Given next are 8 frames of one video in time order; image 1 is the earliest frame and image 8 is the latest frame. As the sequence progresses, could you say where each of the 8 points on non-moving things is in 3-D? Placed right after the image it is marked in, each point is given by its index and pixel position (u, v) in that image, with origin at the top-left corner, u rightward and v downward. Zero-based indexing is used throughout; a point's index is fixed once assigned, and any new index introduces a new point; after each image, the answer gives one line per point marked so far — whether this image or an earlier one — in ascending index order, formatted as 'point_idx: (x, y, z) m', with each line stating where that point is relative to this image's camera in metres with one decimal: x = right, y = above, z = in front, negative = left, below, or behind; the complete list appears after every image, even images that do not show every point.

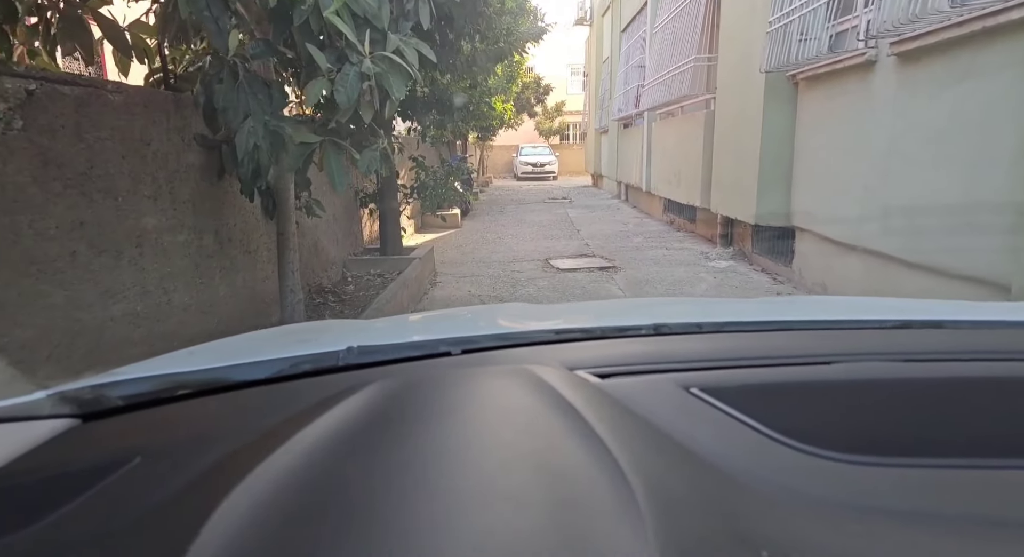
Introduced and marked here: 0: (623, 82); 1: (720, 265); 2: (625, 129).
0: (+2.6, +4.5, +15.2) m
1: (+2.1, +0.1, +6.7) m
2: (+2.8, +3.6, +16.2) m
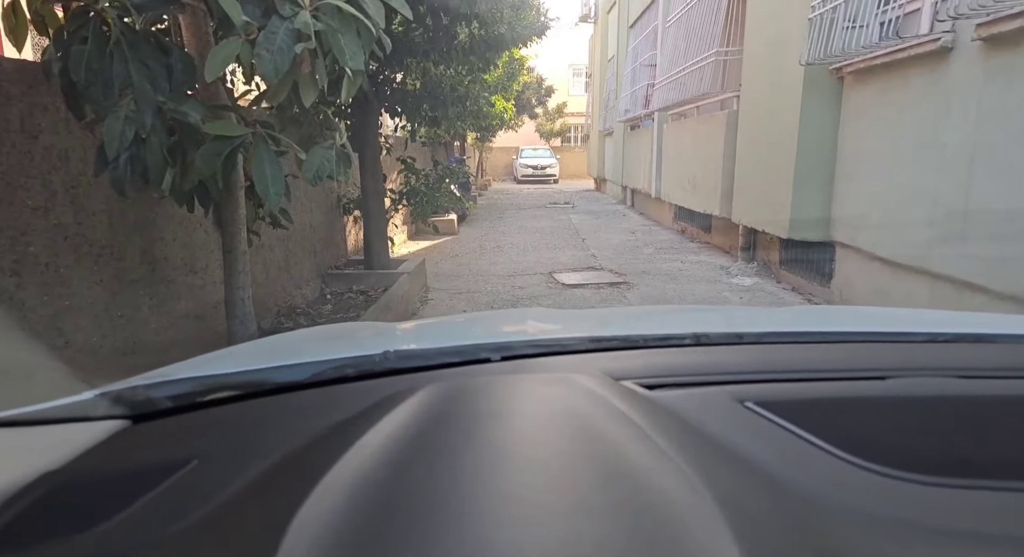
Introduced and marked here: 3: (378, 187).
0: (+2.6, +4.3, +14.6) m
1: (+2.1, 0.0, +6.1) m
2: (+2.8, +3.5, +15.6) m
3: (-1.2, +0.8, +6.0) m
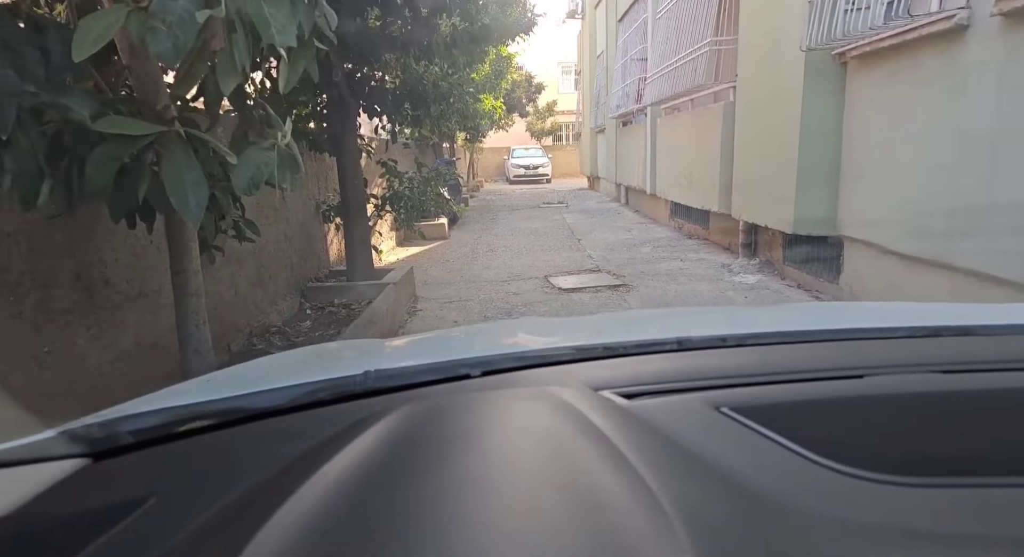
0: (+2.4, +4.3, +14.4) m
1: (+2.1, 0.0, +5.8) m
2: (+2.6, +3.5, +15.4) m
3: (-1.3, +0.7, +5.8) m
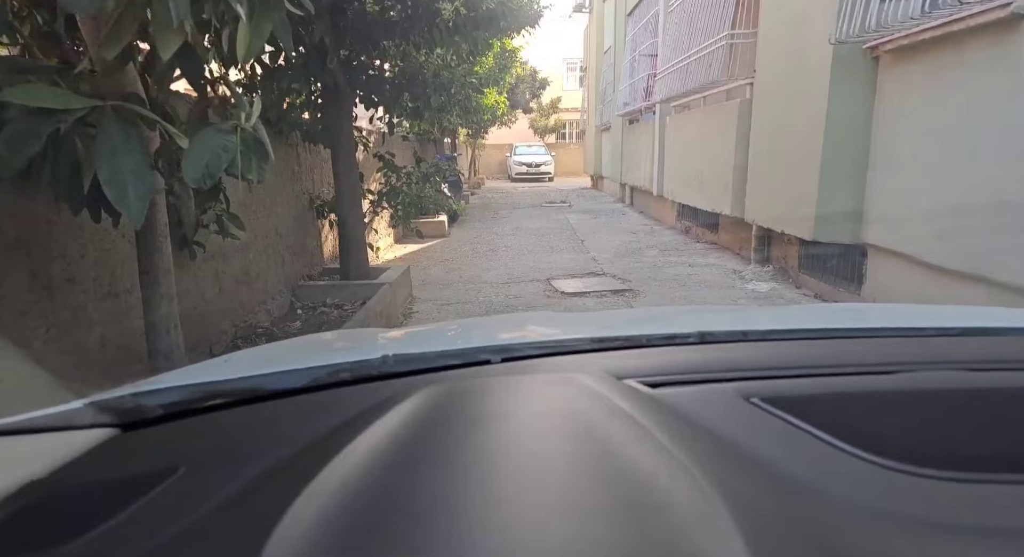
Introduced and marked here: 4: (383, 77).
0: (+2.4, +4.3, +14.1) m
1: (+2.1, -0.1, +5.6) m
2: (+2.7, +3.5, +15.1) m
3: (-1.3, +0.7, +5.5) m
4: (-1.0, +1.5, +5.2) m
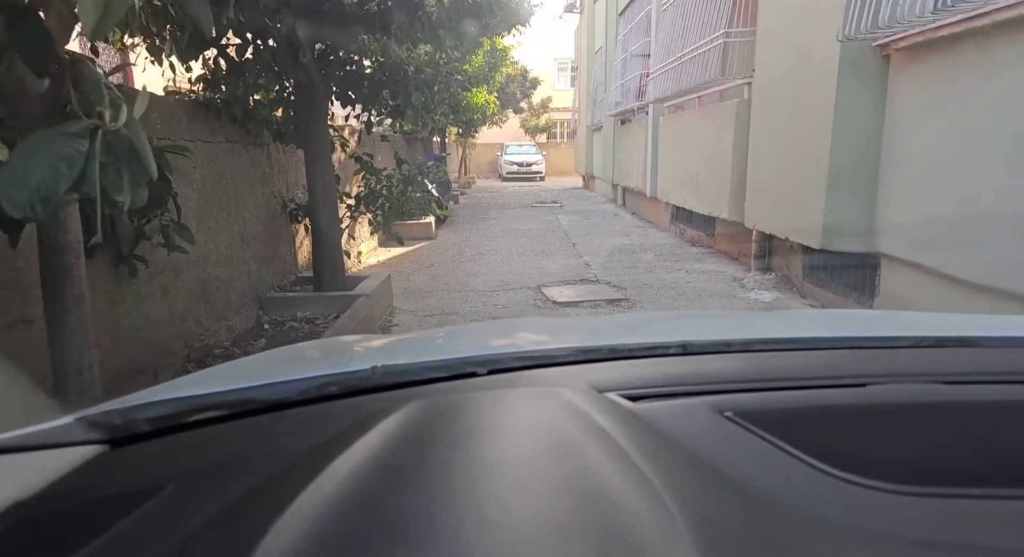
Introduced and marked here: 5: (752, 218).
0: (+2.2, +4.2, +13.8) m
1: (+2.0, -0.1, +5.3) m
2: (+2.4, +3.4, +14.8) m
3: (-1.4, +0.7, +5.2) m
4: (-1.1, +1.5, +4.9) m
5: (+2.5, +0.6, +7.1) m
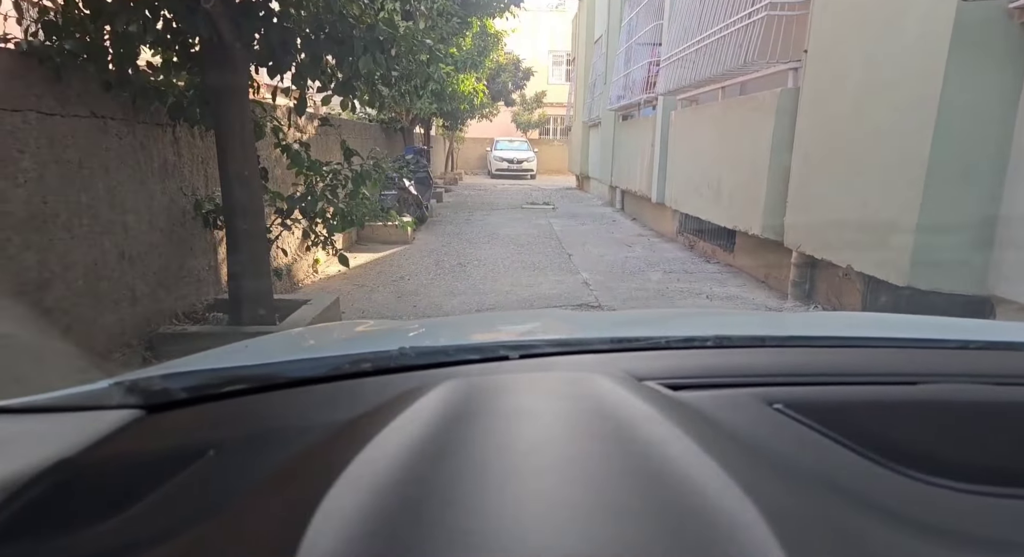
0: (+2.1, +4.1, +12.8) m
1: (+1.9, -0.3, +4.3) m
2: (+2.3, +3.2, +13.8) m
3: (-1.5, +0.6, +4.1) m
4: (-1.1, +1.3, +3.8) m
5: (+2.4, +0.4, +6.0) m
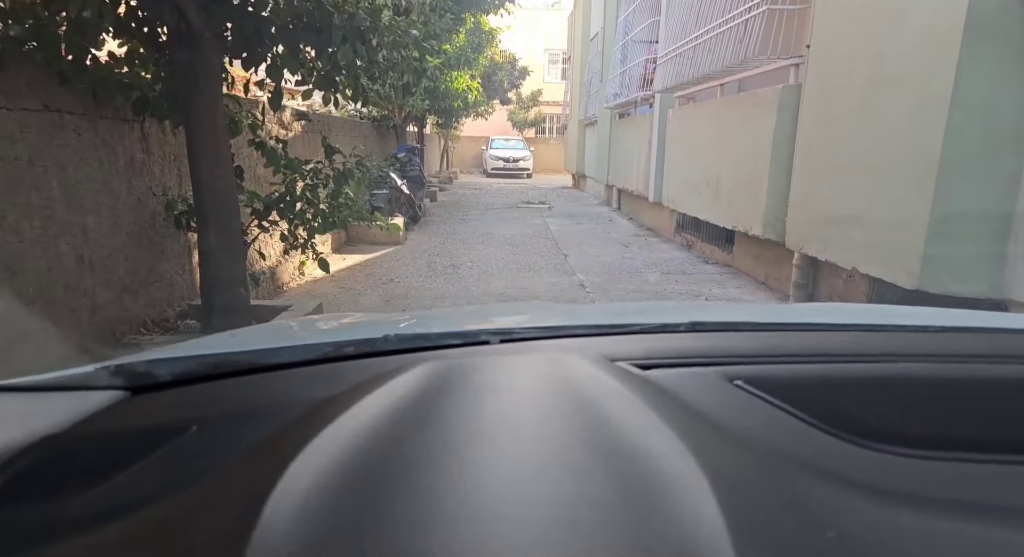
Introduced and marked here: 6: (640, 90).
0: (+2.0, +4.1, +12.6) m
1: (+1.8, -0.4, +4.1) m
2: (+2.2, +3.2, +13.6) m
3: (-1.5, +0.5, +3.9) m
4: (-1.2, +1.3, +3.6) m
5: (+2.3, +0.4, +5.9) m
6: (+2.0, +3.0, +10.7) m
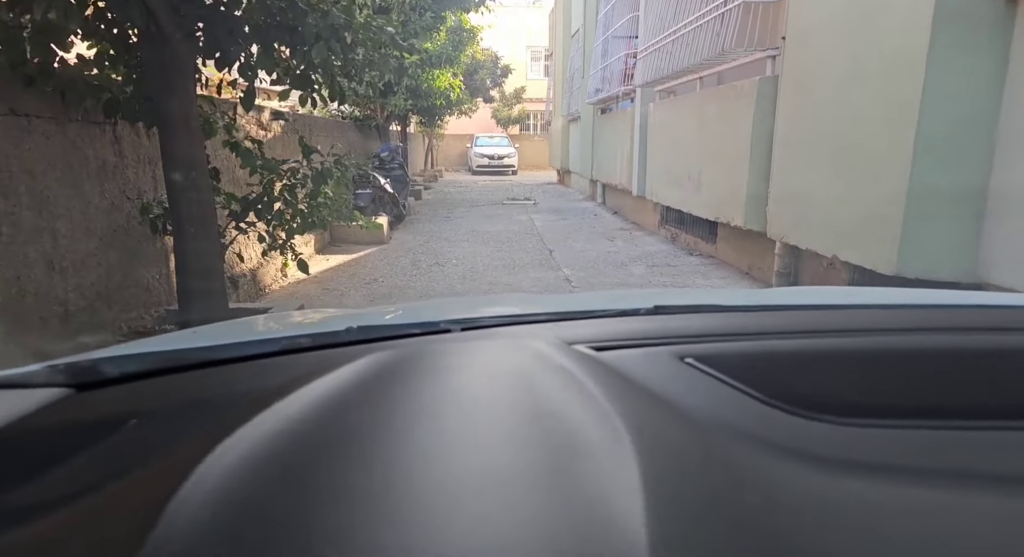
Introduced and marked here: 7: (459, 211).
0: (+1.6, +4.2, +12.6) m
1: (+1.7, -0.3, +4.1) m
2: (+1.8, +3.3, +13.6) m
3: (-1.6, +0.5, +3.9) m
4: (-1.3, +1.3, +3.5) m
5: (+2.2, +0.5, +5.9) m
6: (+1.7, +3.1, +10.7) m
7: (-1.0, +1.3, +12.9) m
